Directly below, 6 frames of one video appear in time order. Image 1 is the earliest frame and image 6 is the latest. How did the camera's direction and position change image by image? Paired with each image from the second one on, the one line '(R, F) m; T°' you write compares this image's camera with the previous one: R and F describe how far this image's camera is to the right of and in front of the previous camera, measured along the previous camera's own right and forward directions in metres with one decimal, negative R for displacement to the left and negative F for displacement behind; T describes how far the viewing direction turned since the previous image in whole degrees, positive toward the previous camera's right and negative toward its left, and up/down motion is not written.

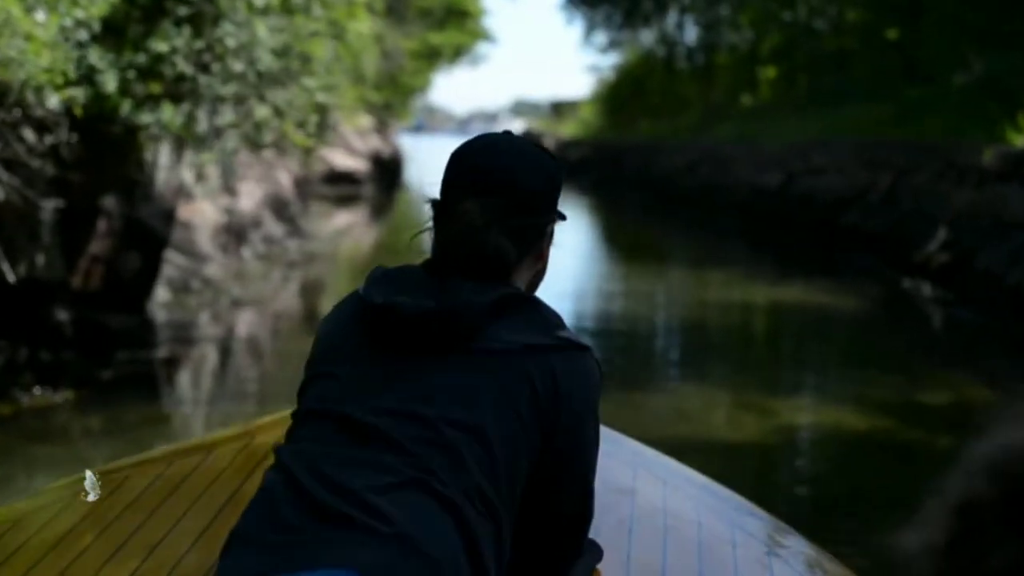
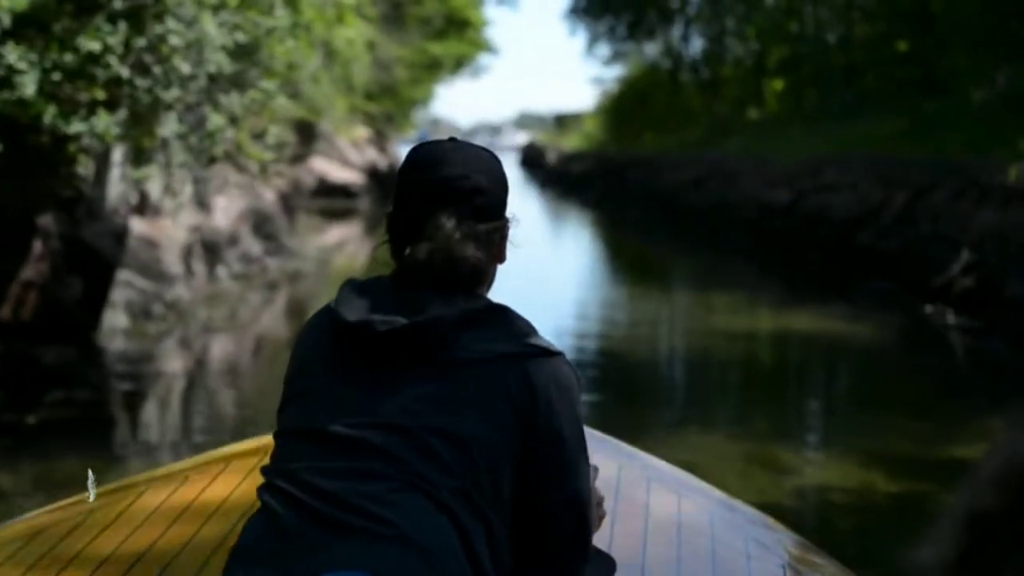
(+0.1, +0.6) m; 0°
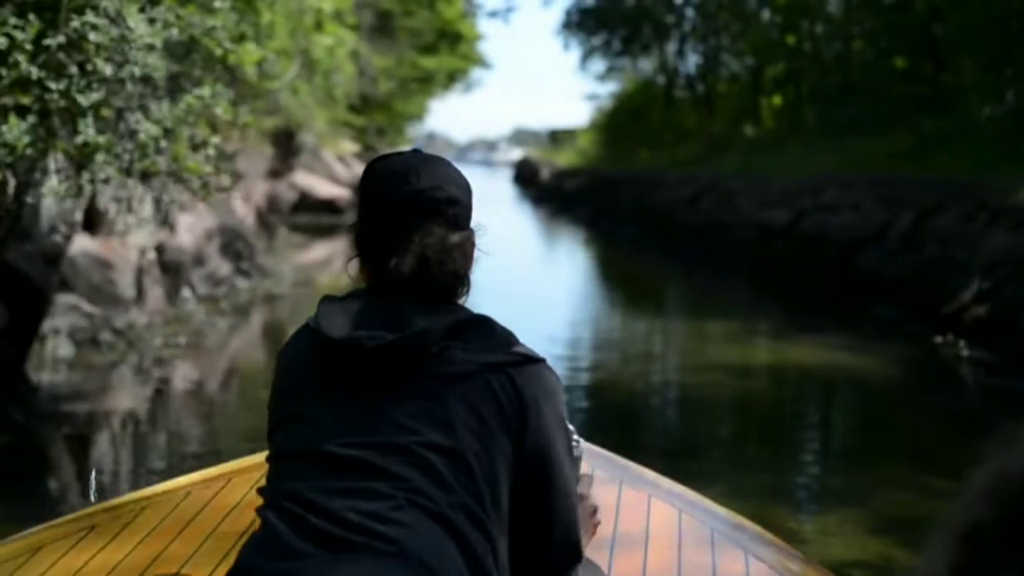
(+0.1, +0.5) m; 0°
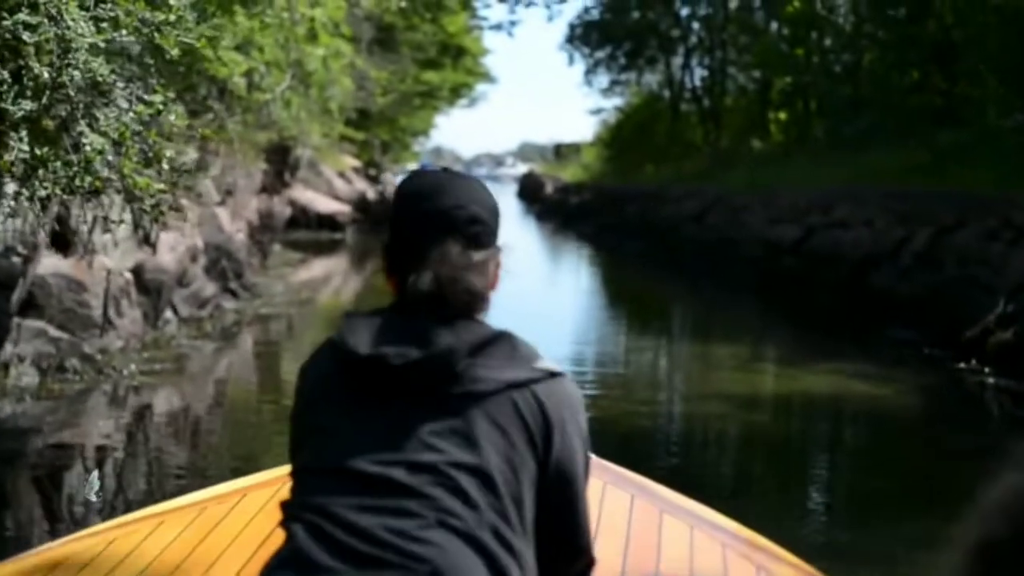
(0.0, +0.4) m; 0°
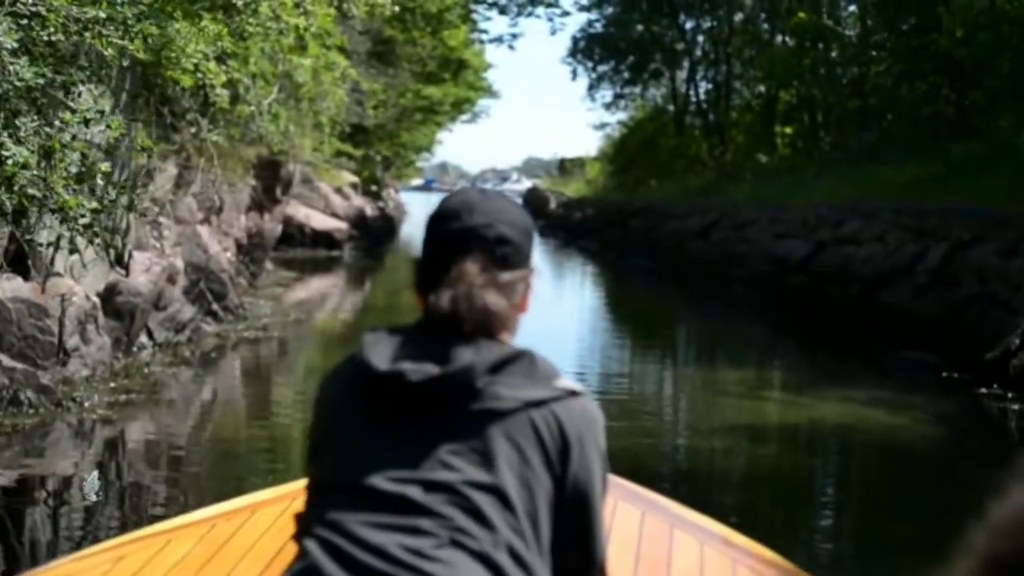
(+0.1, +0.4) m; 0°
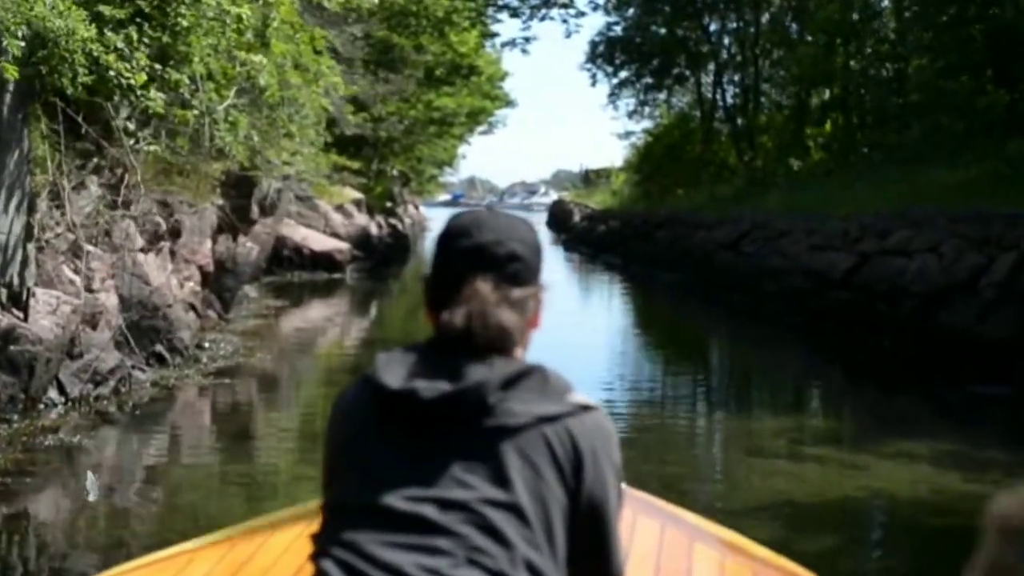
(+0.2, +1.3) m; -1°
